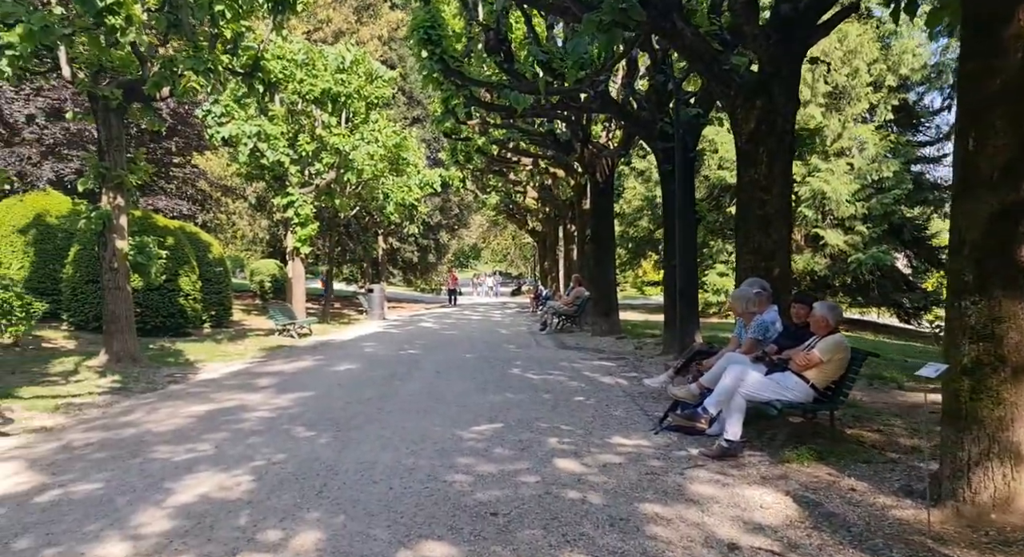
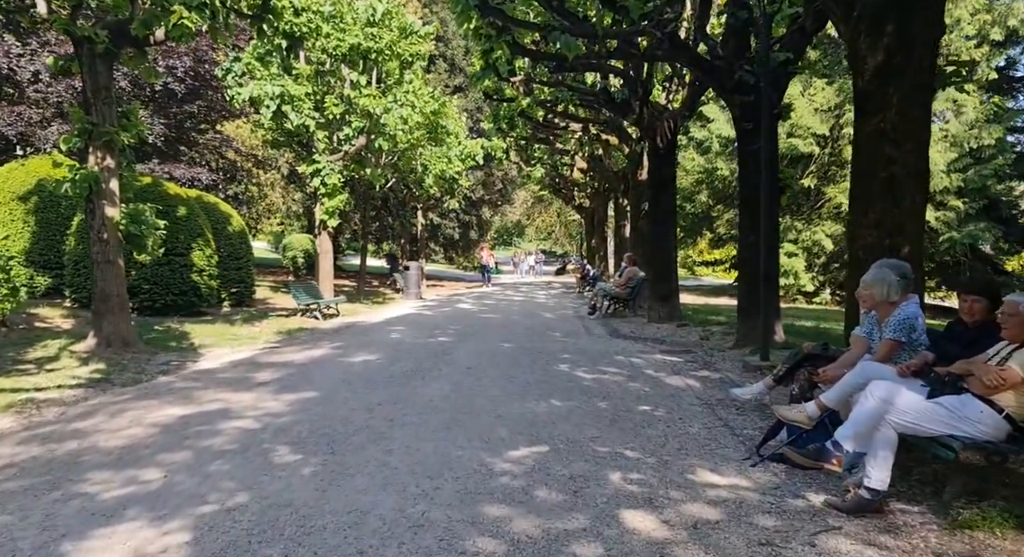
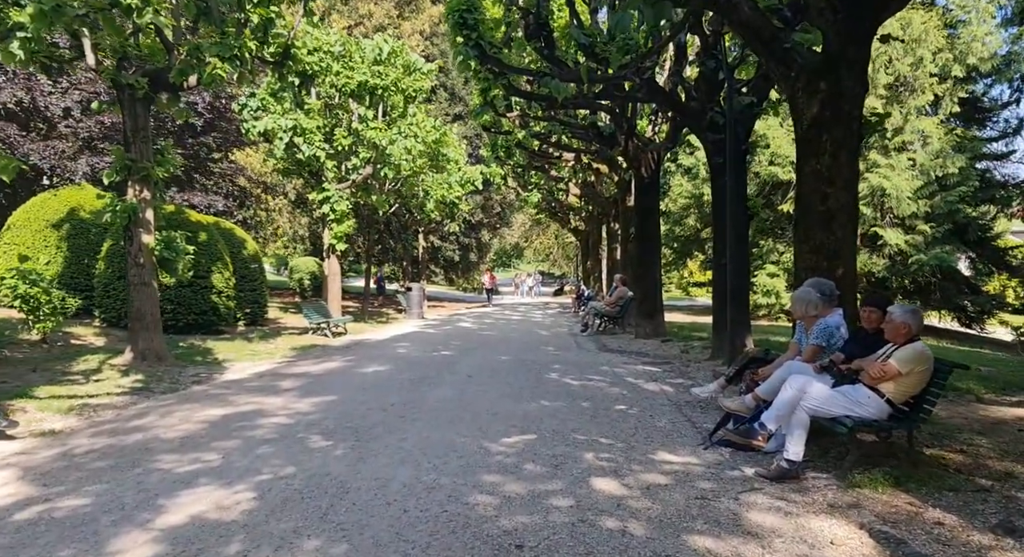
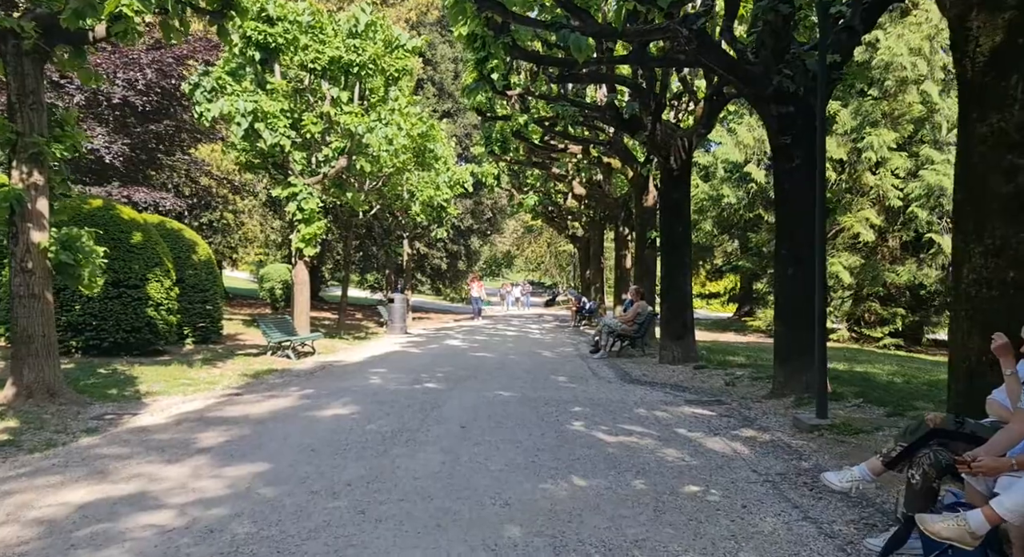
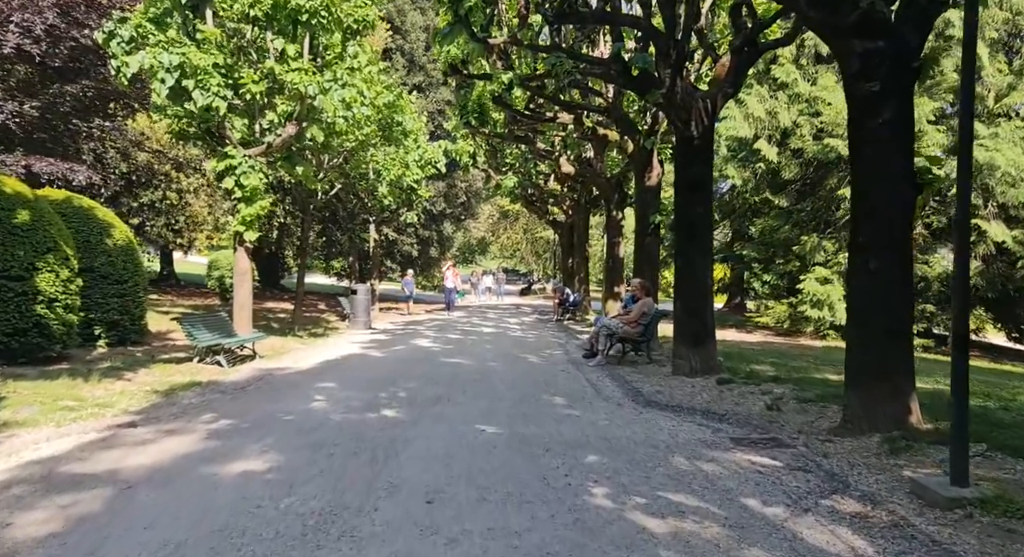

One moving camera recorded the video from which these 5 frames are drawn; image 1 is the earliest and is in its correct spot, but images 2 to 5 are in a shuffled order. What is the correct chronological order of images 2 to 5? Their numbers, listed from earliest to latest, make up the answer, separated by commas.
3, 2, 4, 5
